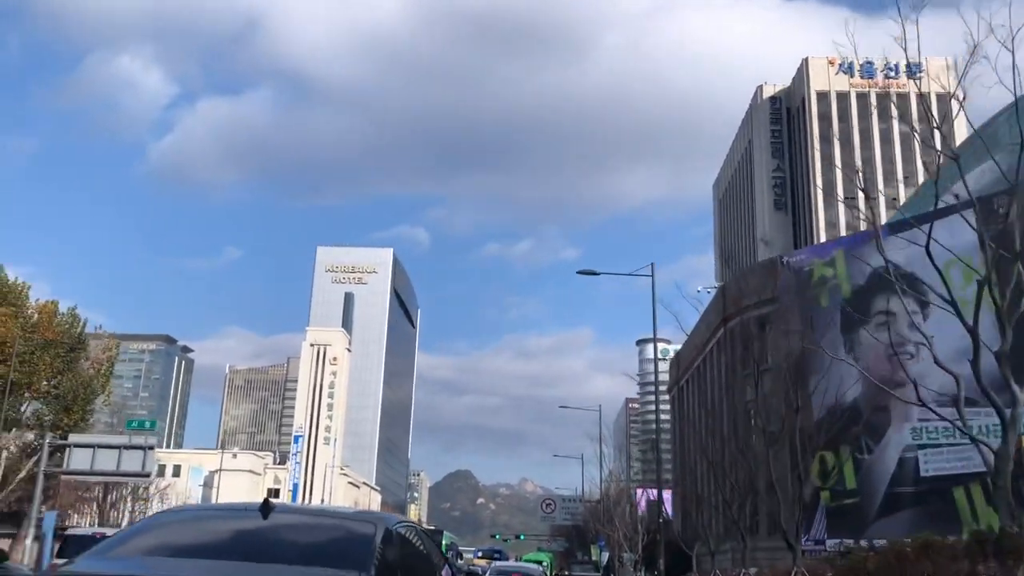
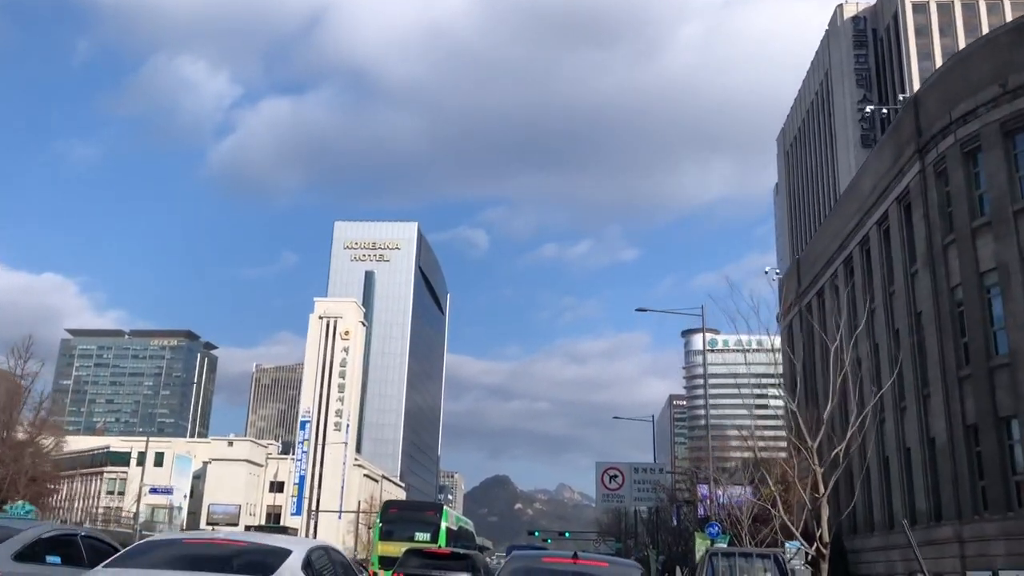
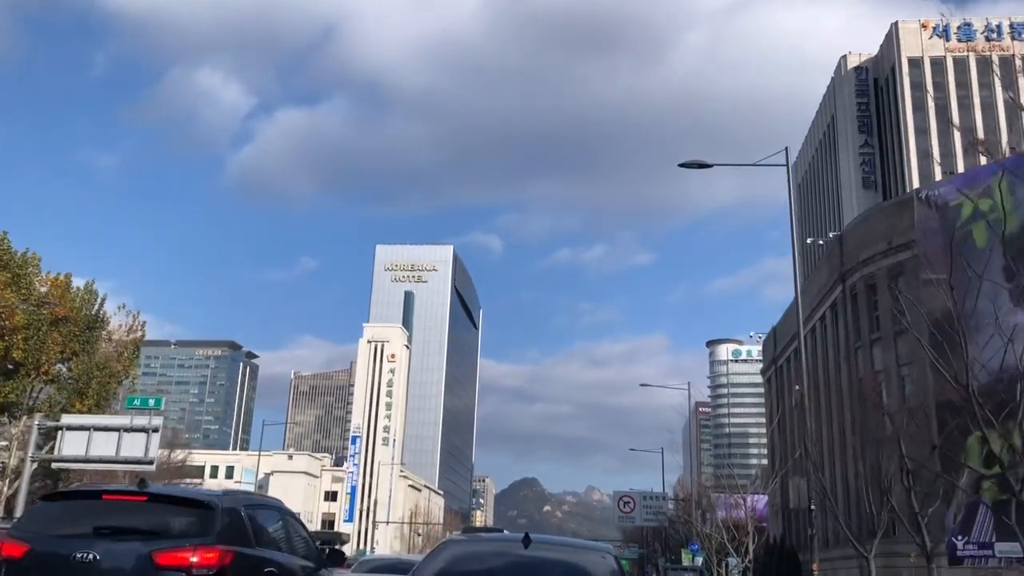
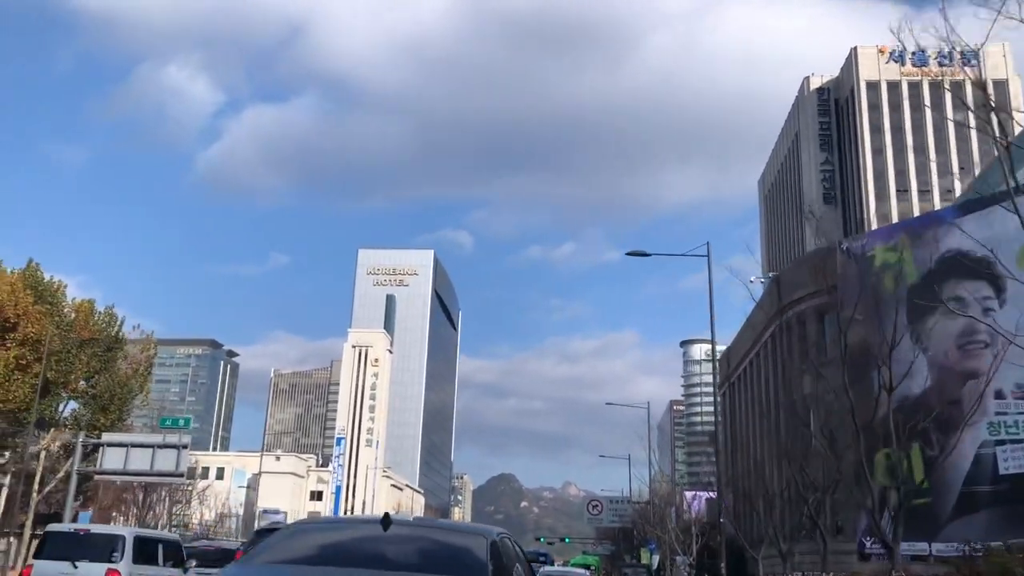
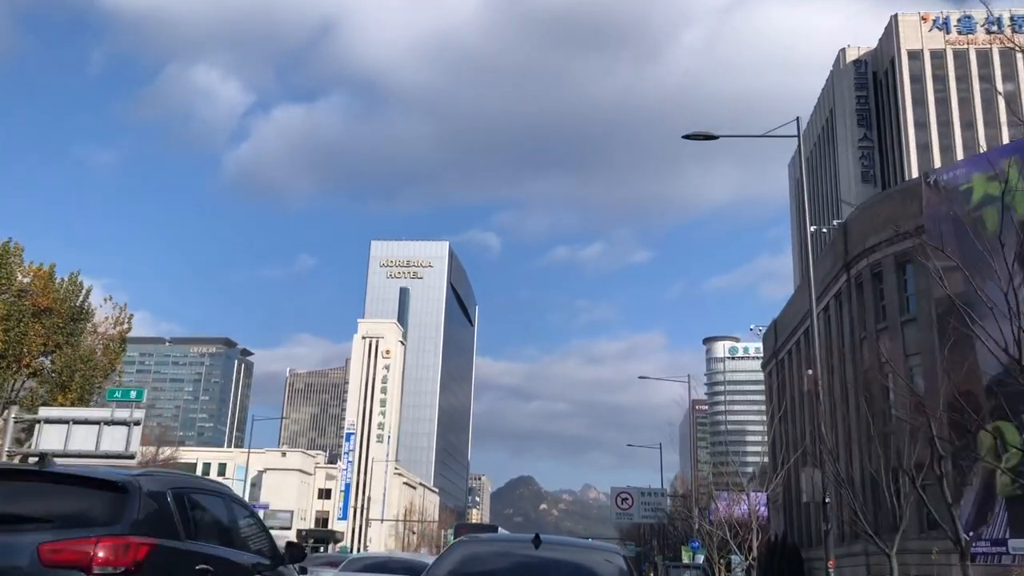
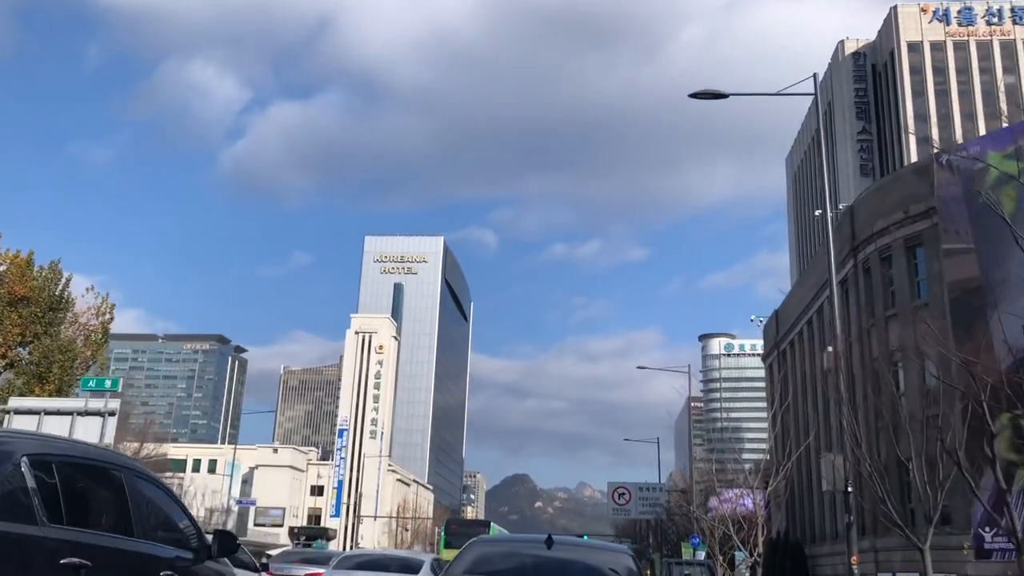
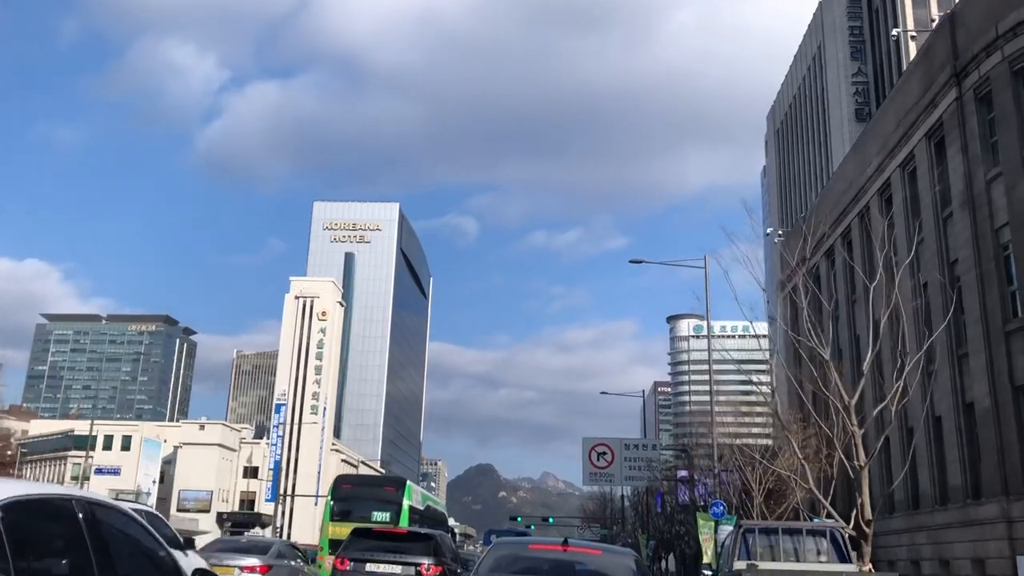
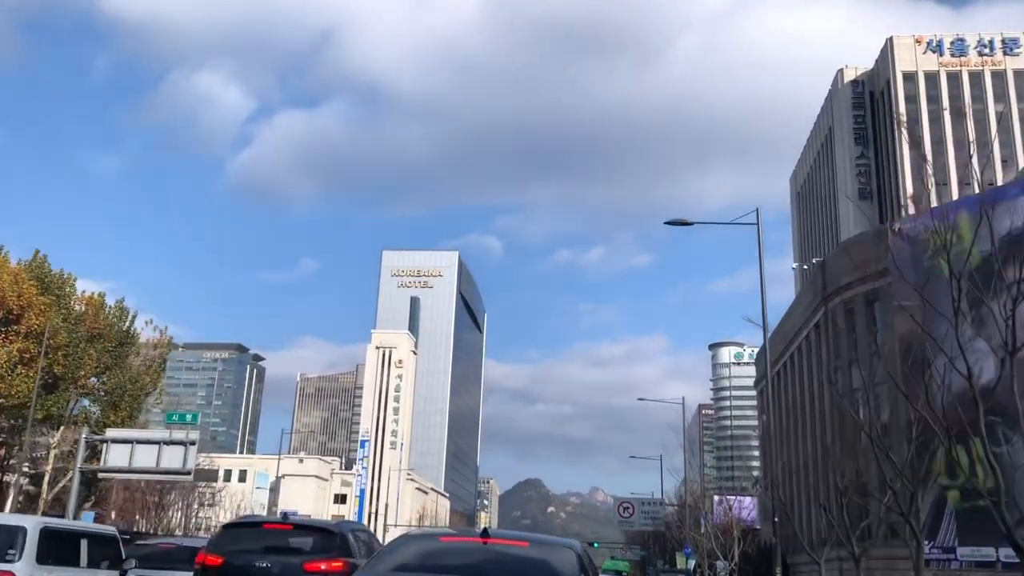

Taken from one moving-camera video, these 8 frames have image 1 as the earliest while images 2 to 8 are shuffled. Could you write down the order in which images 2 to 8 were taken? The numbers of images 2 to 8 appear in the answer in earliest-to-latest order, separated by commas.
4, 8, 3, 5, 6, 2, 7
